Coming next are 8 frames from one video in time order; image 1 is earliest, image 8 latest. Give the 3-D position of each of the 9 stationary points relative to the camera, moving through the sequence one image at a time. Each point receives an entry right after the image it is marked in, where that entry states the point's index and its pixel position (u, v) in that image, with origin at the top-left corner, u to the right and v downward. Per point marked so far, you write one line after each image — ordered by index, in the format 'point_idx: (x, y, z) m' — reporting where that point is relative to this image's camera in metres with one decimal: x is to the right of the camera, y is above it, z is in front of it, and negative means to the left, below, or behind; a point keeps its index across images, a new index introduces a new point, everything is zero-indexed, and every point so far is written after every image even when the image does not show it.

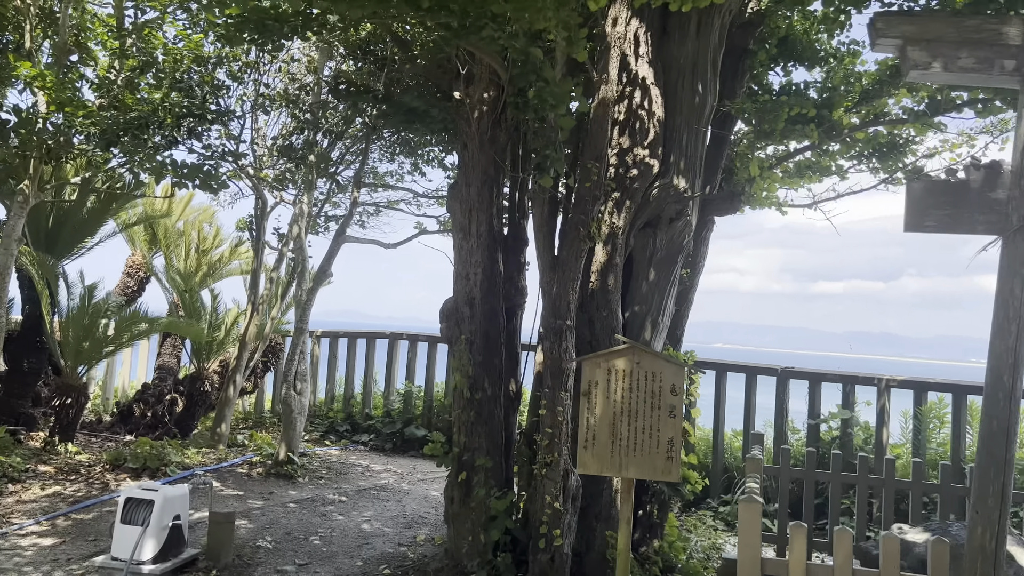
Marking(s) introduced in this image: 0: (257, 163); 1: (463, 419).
0: (-1.7, +0.8, +5.5) m
1: (-0.2, -0.6, +3.6) m
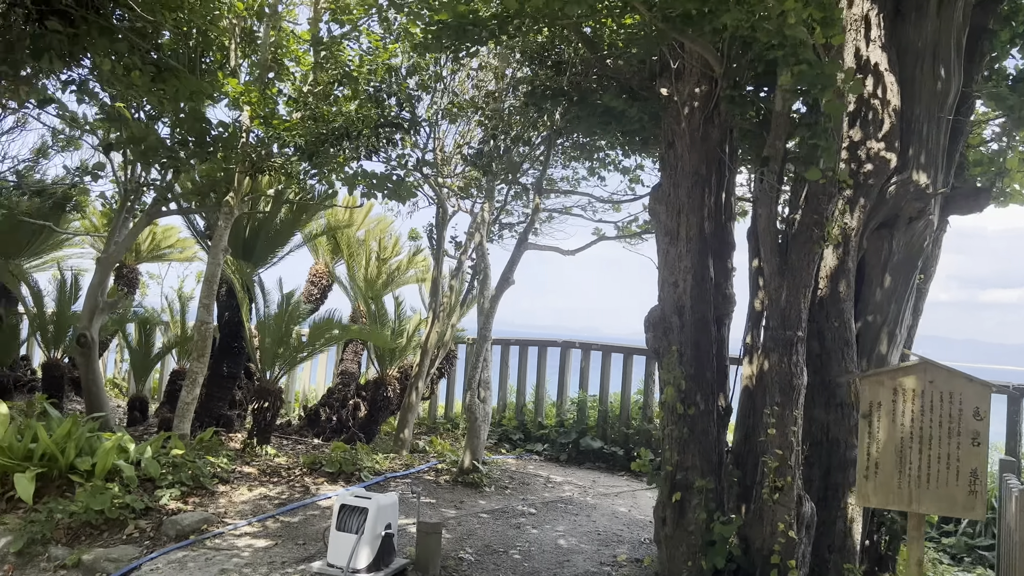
0: (-0.5, +0.8, +5.5) m
1: (+0.7, -0.6, +3.4) m
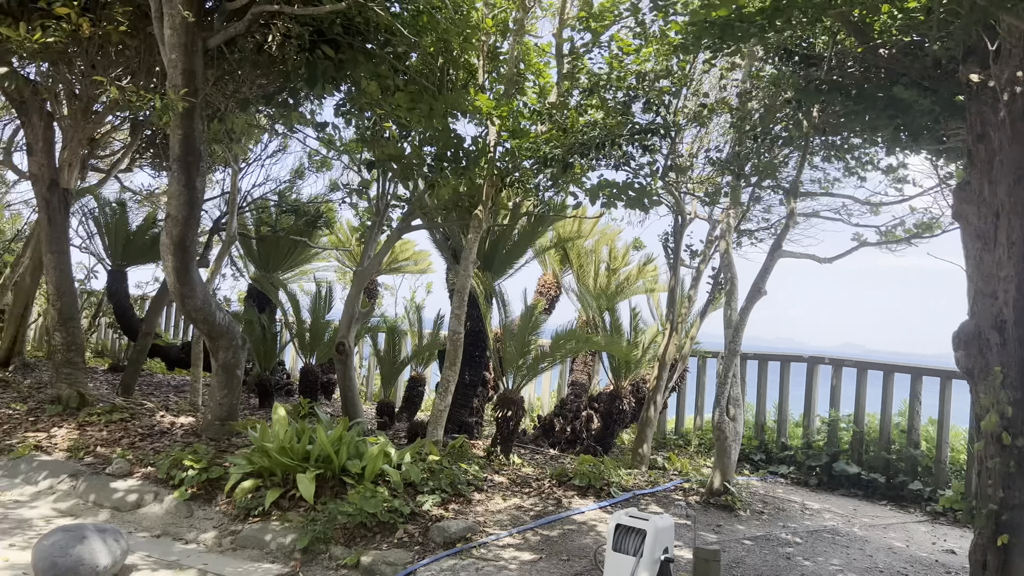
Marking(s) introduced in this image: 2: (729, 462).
0: (+1.1, +0.7, +5.3) m
1: (+1.8, -0.7, +3.0) m
2: (+1.3, -1.1, +5.0) m
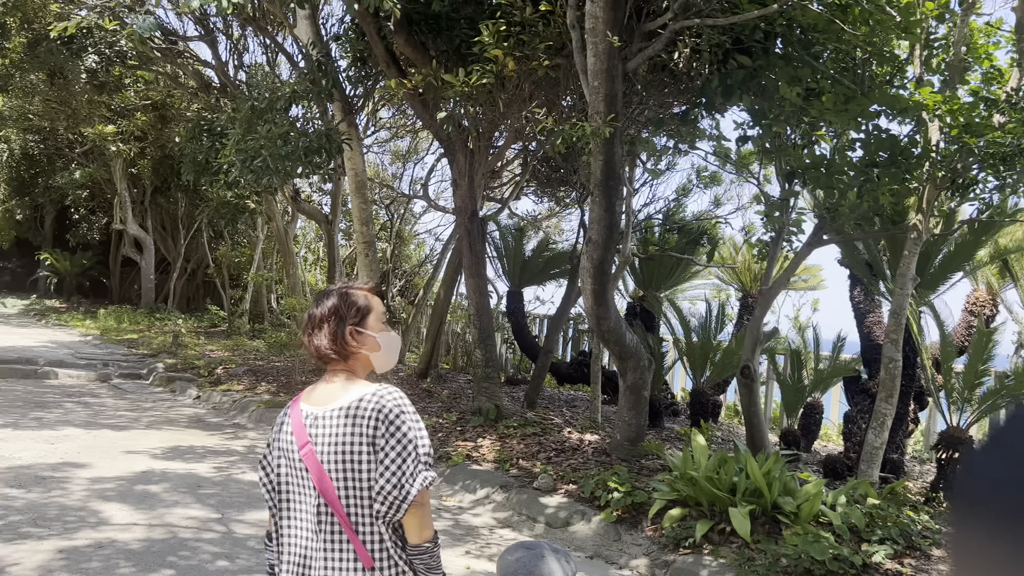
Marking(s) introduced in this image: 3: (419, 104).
0: (+3.5, +0.6, +4.1) m
1: (+3.2, -0.7, +1.7) m
2: (+3.6, -1.2, +3.7) m
3: (-0.7, +1.4, +6.2) m
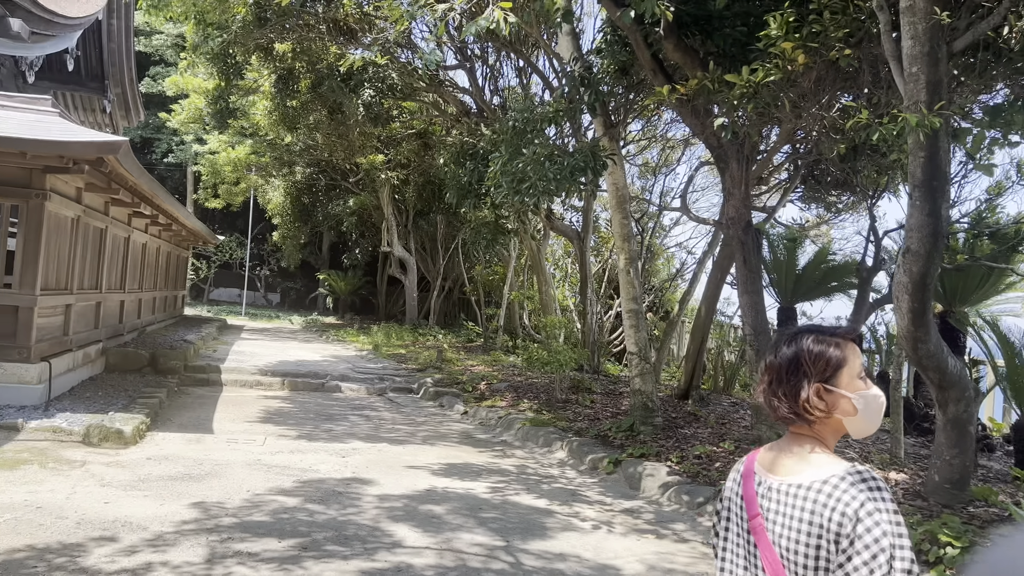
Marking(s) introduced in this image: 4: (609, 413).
0: (+4.7, +0.6, +2.6) m
1: (+3.7, -0.7, +0.4) m
2: (+4.7, -1.2, +2.2) m
3: (+1.3, +1.3, +5.8) m
4: (+0.9, -1.2, +7.7) m
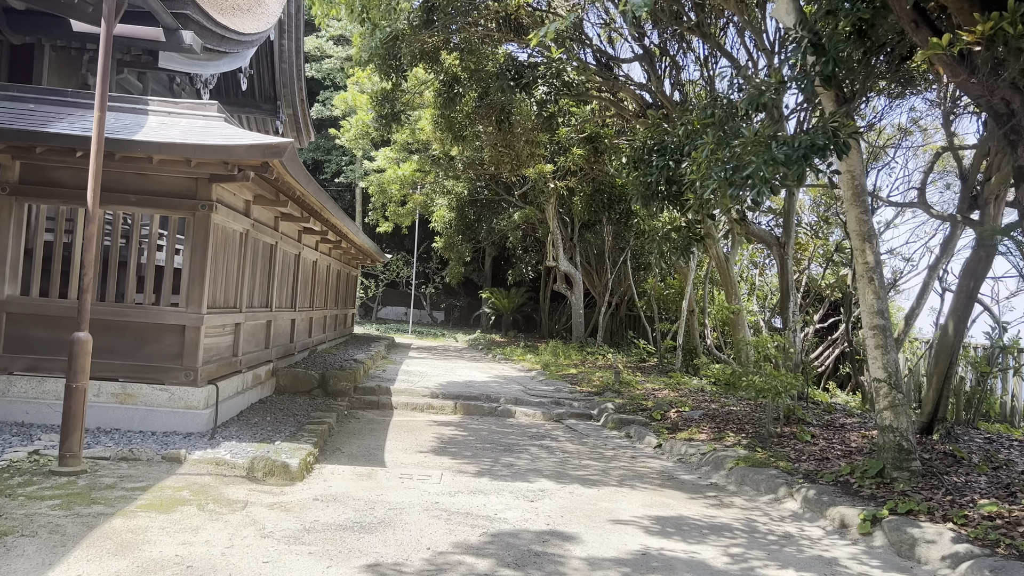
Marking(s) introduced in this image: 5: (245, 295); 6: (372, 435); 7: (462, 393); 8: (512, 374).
0: (+5.3, +0.6, +0.7) m
1: (+3.9, -0.6, -1.3) m
2: (+5.3, -1.1, +0.3) m
3: (+2.5, +1.2, +4.5) m
4: (+2.6, -1.3, +6.4) m
5: (-2.4, -0.1, +7.4) m
6: (-1.2, -1.2, +6.9) m
7: (-0.5, -1.2, +9.1) m
8: (0.0, -1.2, +11.7) m
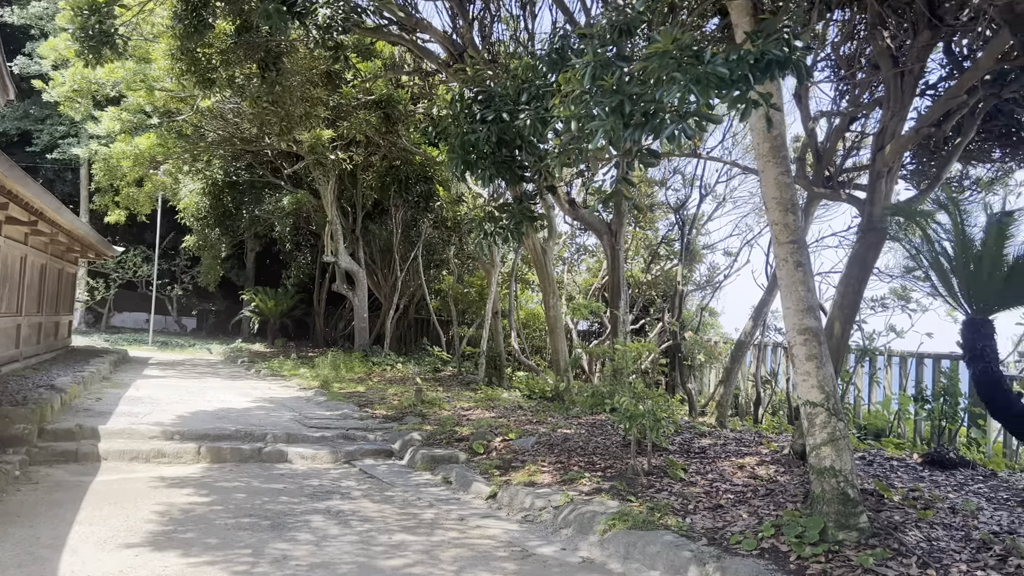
0: (+5.5, +0.7, +0.2) m
1: (+4.7, -0.5, -2.2) m
2: (+5.6, -1.0, -0.3) m
3: (+1.8, +1.3, +3.1) m
4: (+1.3, -1.2, +4.9) m
5: (-3.7, 0.0, +4.4) m
6: (-2.4, -1.2, +4.3) m
7: (-2.4, -1.1, +6.6) m
8: (-2.6, -1.2, +9.3) m
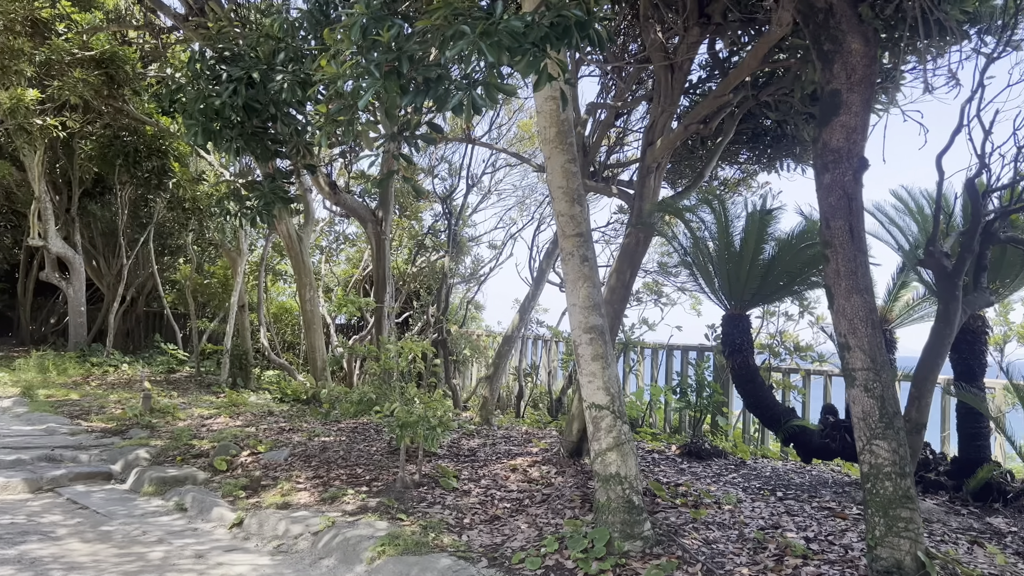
0: (+5.4, +0.7, +1.3) m
1: (+5.3, -0.6, -1.2) m
2: (+5.6, -1.1, +0.9) m
3: (+1.0, +1.3, +2.9) m
4: (0.0, -1.2, +4.6) m
5: (-4.7, 0.0, +2.7) m
6: (-3.4, -1.1, +2.9) m
7: (-4.1, -1.1, +5.1) m
8: (-5.0, -1.1, +7.6) m
